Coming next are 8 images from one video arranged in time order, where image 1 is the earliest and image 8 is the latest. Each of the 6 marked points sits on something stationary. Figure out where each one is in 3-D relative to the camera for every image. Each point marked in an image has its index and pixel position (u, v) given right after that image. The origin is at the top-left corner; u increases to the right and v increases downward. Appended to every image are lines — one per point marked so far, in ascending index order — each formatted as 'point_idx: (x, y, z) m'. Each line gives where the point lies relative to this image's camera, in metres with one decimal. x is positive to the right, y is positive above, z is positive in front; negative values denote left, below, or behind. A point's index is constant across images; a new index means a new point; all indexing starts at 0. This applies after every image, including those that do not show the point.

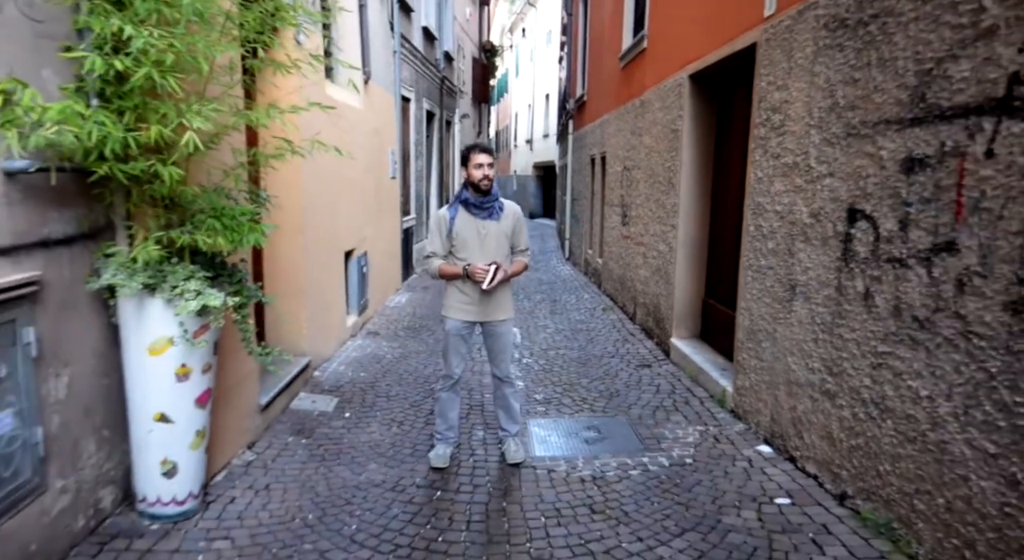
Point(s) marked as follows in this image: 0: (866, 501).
0: (+1.7, -1.0, +2.9) m
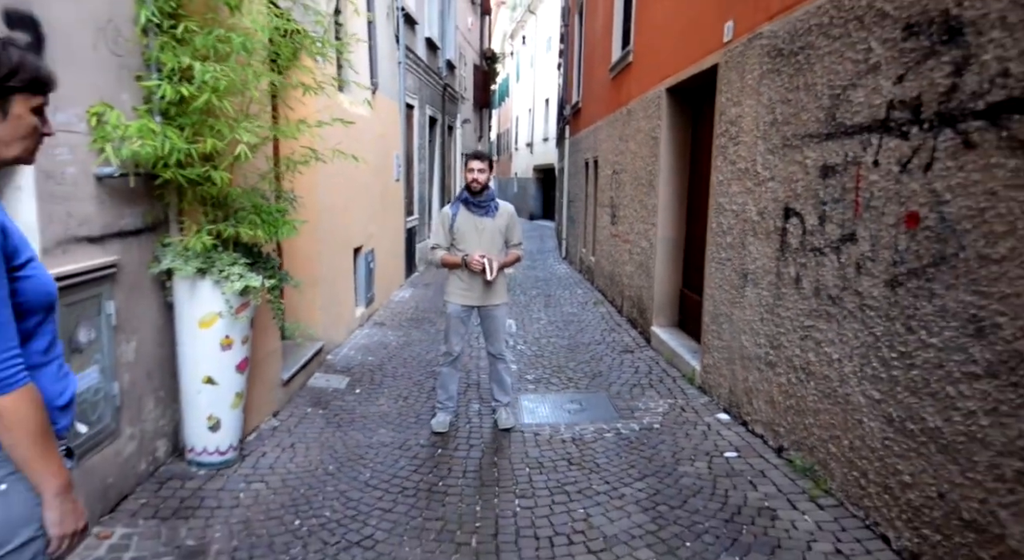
0: (+1.6, -1.0, +3.5) m
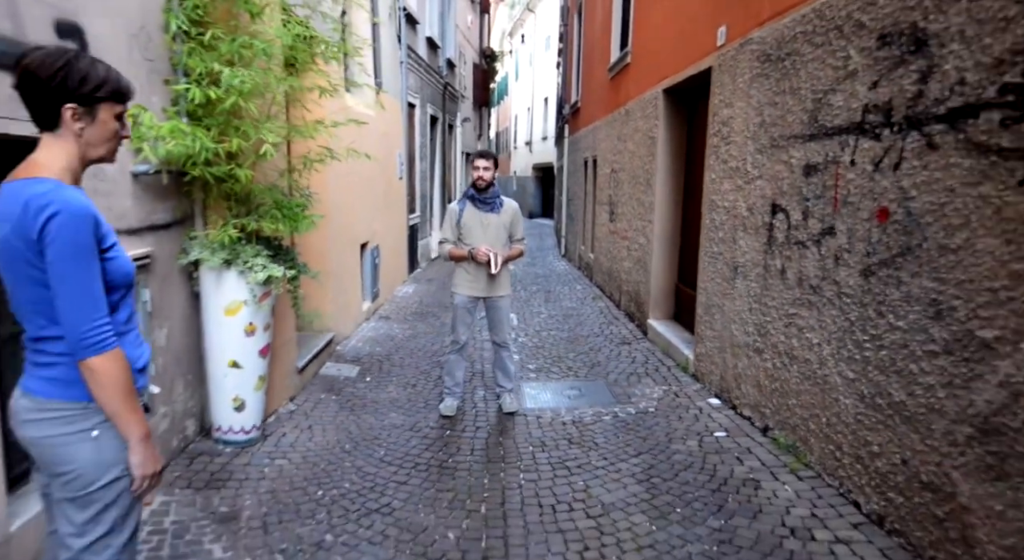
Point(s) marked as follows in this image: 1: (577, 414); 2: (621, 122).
0: (+1.6, -0.9, +3.8) m
1: (+0.5, -1.0, +4.6) m
2: (+1.5, +2.2, +8.6) m
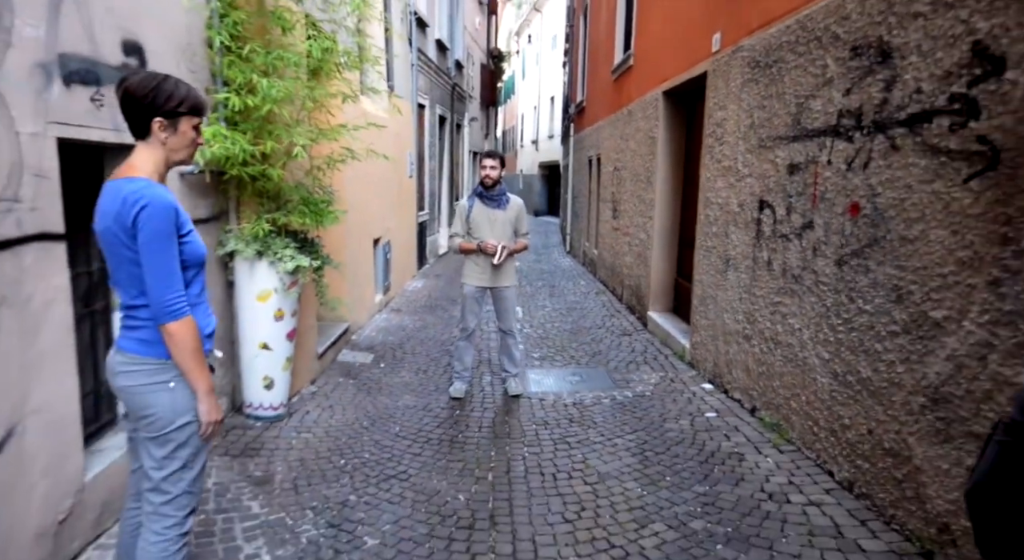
0: (+1.7, -0.8, +4.1) m
1: (+0.5, -0.9, +4.9) m
2: (+1.6, +2.3, +8.9) m
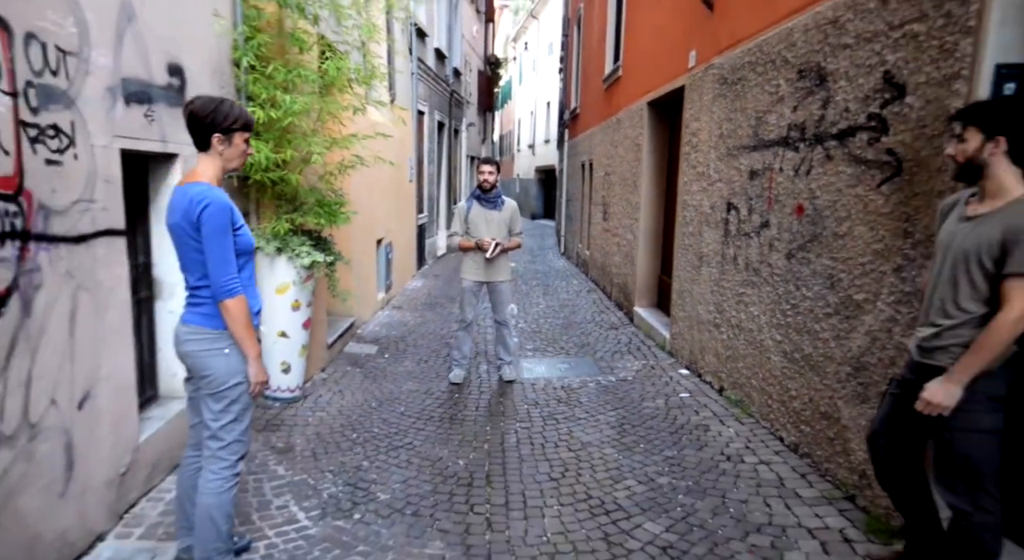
0: (+1.6, -0.8, +4.6) m
1: (+0.5, -0.9, +5.4) m
2: (+1.5, +2.3, +9.4) m
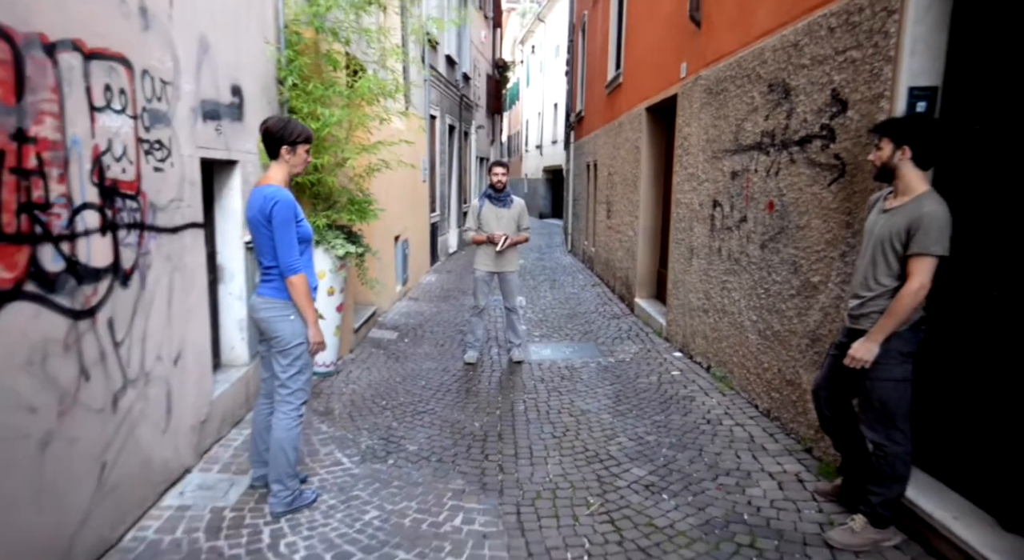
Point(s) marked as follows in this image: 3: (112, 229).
0: (+1.7, -0.7, +5.1) m
1: (+0.6, -0.8, +6.0) m
2: (+1.7, +2.4, +10.0) m
3: (-1.7, +0.2, +2.6) m
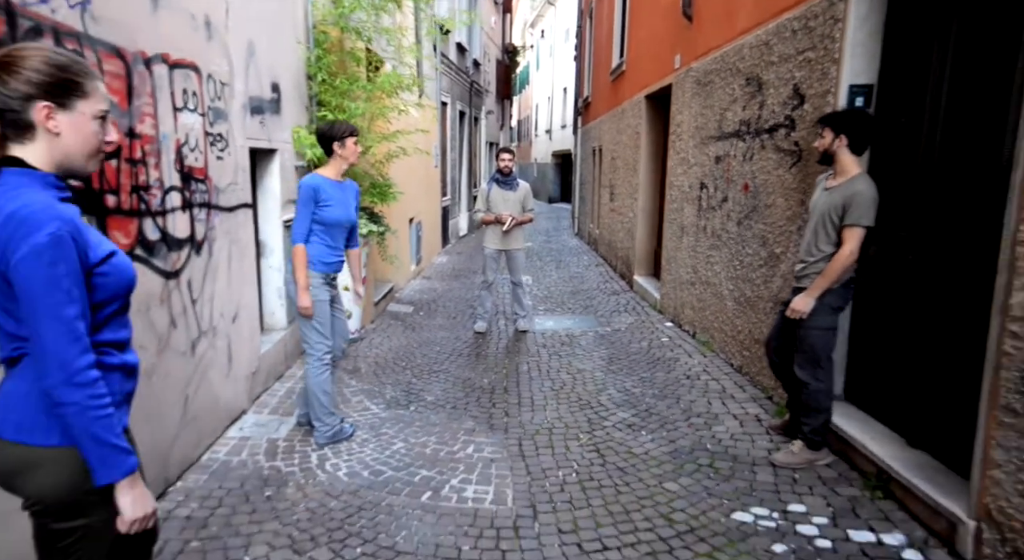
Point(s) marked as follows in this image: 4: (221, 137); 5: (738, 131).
0: (+1.7, -0.5, +5.7) m
1: (+0.6, -0.5, +6.6) m
2: (+1.8, +2.7, +10.5) m
3: (-1.7, +0.4, +3.3) m
4: (-1.7, +0.8, +3.6) m
5: (+1.8, +1.2, +4.9) m
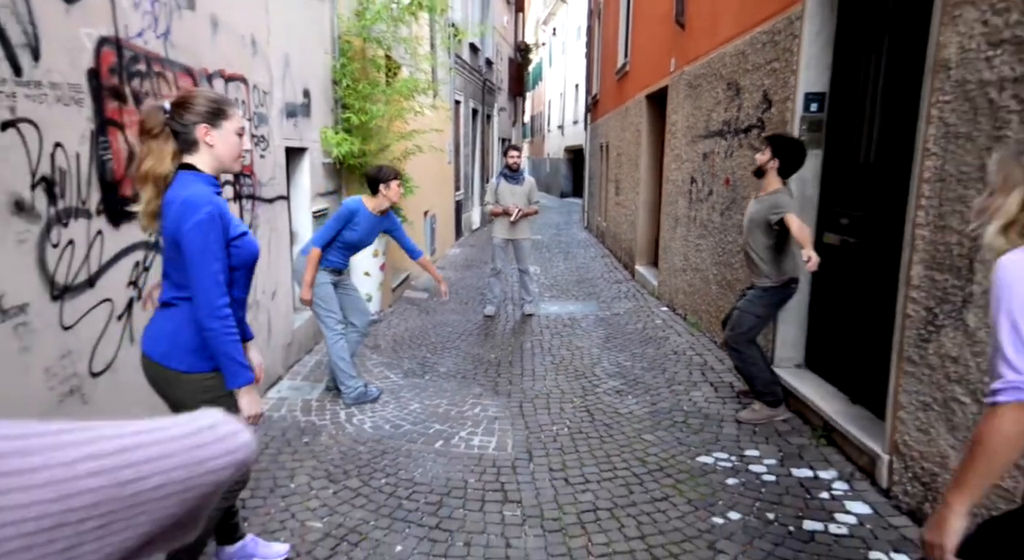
0: (+1.8, -0.4, +6.2) m
1: (+0.7, -0.4, +7.1) m
2: (+2.0, +2.9, +11.0) m
3: (-1.7, +0.5, +3.8) m
4: (-1.7, +1.0, +4.2) m
5: (+1.8, +1.3, +5.4) m
